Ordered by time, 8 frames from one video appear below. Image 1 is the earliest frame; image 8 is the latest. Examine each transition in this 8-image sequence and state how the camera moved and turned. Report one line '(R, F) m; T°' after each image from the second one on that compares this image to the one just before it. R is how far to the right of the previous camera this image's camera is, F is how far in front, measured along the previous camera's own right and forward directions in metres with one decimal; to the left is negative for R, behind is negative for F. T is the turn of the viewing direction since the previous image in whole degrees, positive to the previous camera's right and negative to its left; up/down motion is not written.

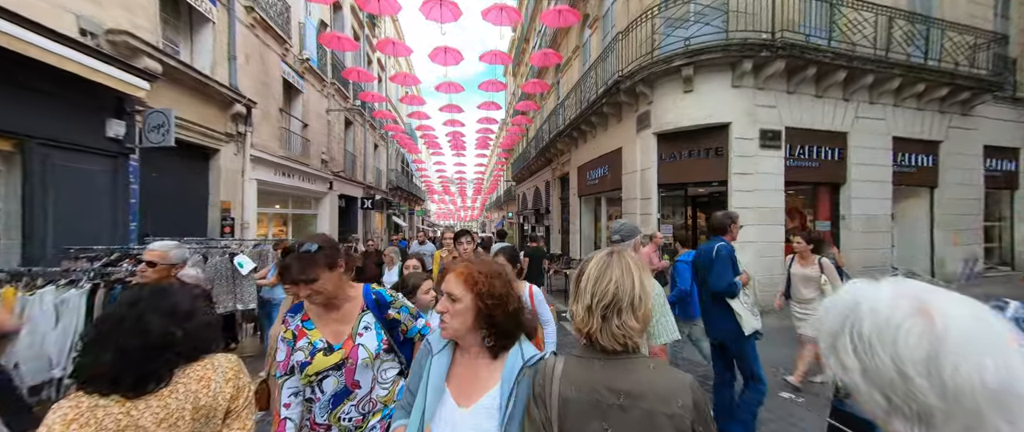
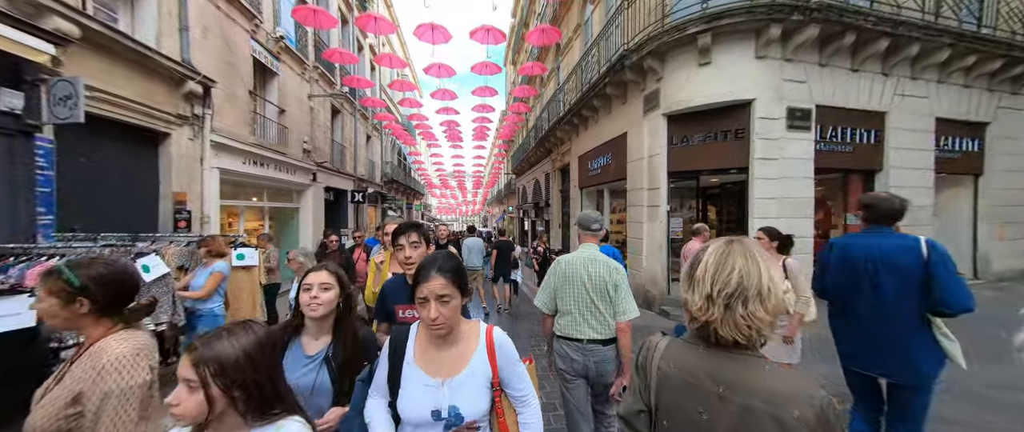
(+0.2, +0.8) m; 0°
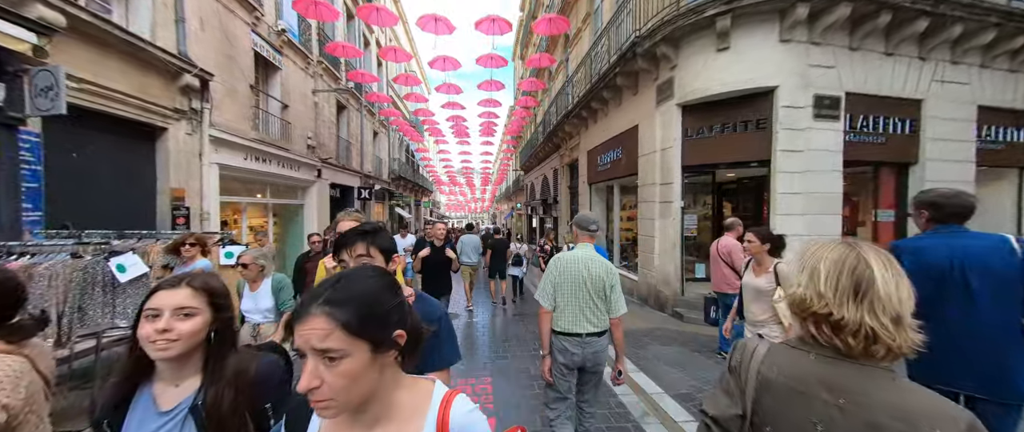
(+0.1, +0.3) m; -2°
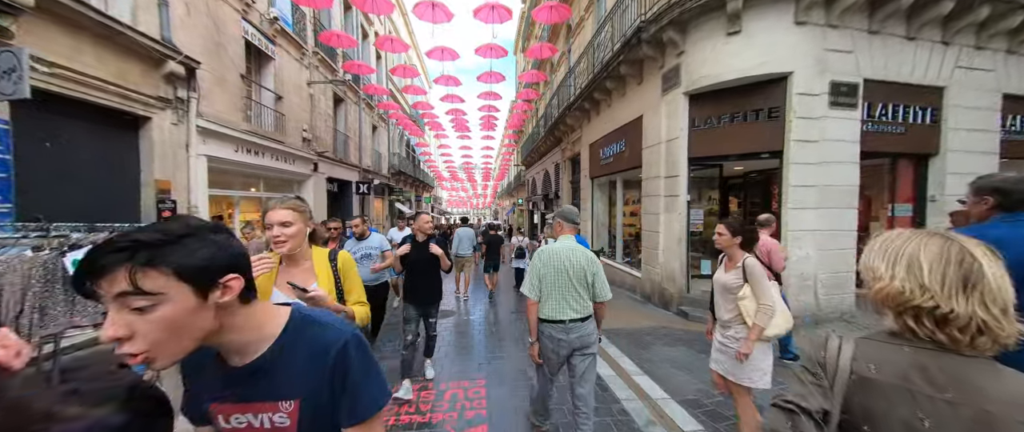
(+0.1, +0.3) m; 0°
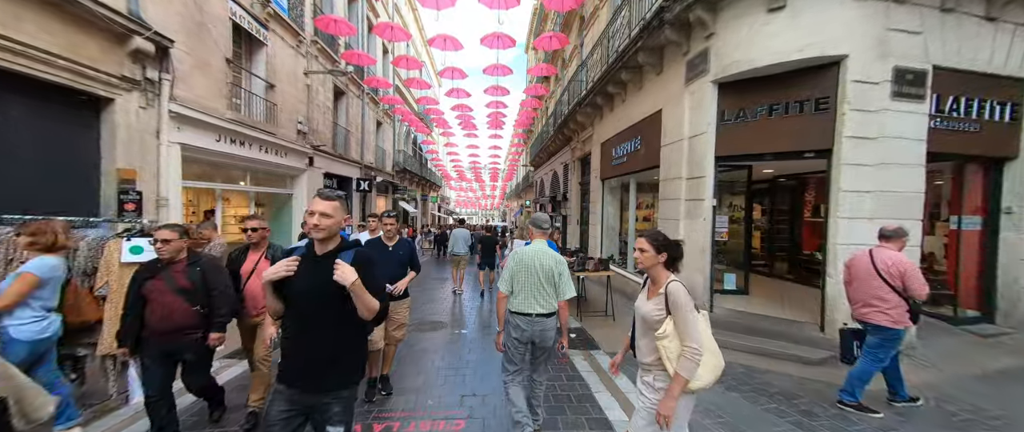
(+0.2, +0.7) m; -1°
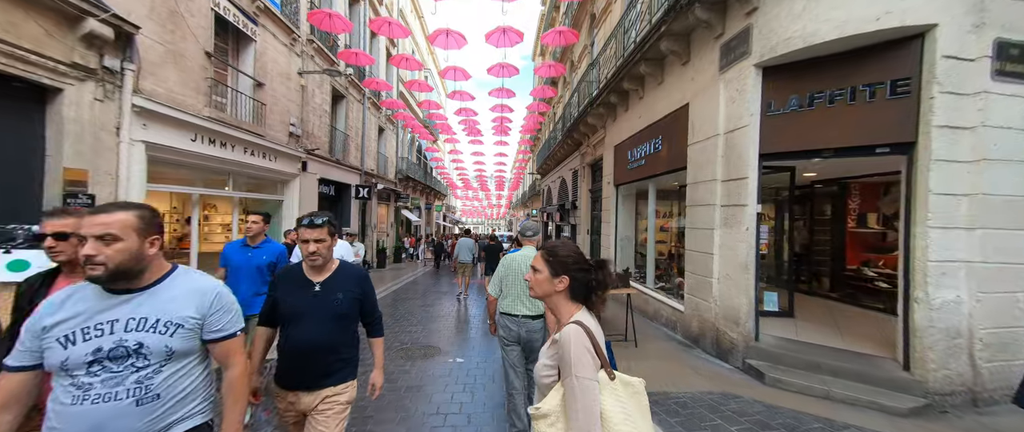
(0.0, +0.8) m; -1°
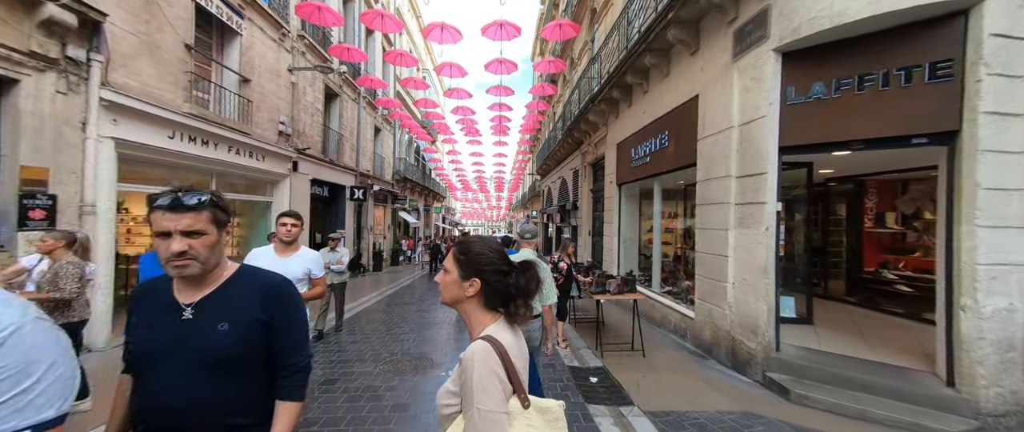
(0.0, +0.4) m; 0°
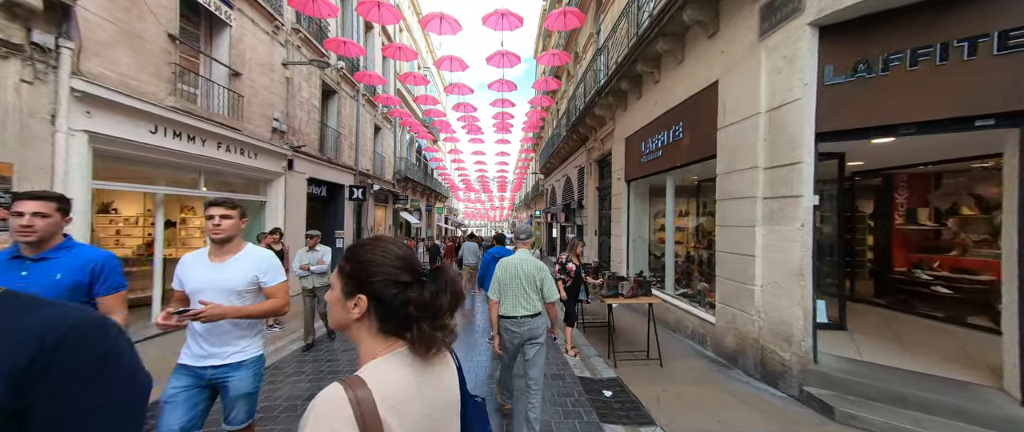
(0.0, +0.4) m; -1°
